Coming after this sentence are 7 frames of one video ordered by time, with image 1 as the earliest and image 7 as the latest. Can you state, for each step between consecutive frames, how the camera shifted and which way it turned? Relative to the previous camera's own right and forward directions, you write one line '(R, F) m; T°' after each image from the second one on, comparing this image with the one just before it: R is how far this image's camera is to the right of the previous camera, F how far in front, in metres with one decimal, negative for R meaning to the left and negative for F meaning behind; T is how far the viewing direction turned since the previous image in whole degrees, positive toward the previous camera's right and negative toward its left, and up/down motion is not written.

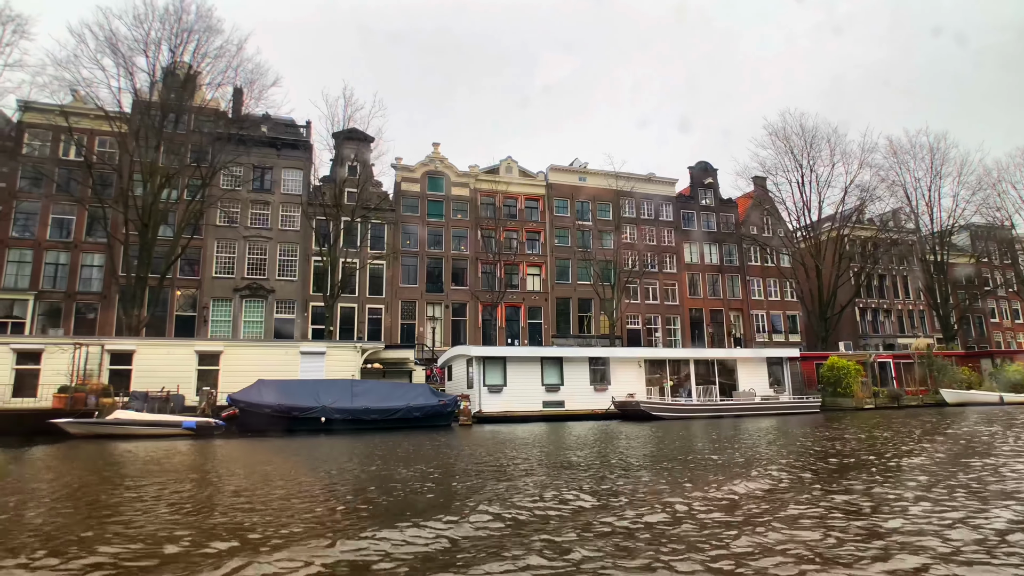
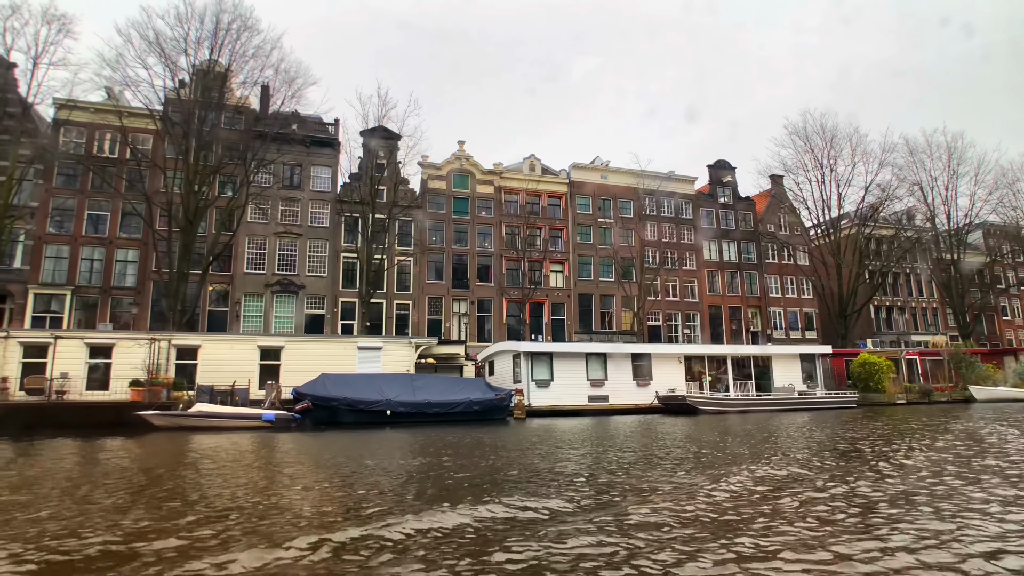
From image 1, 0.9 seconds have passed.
(-1.2, -0.5) m; 0°
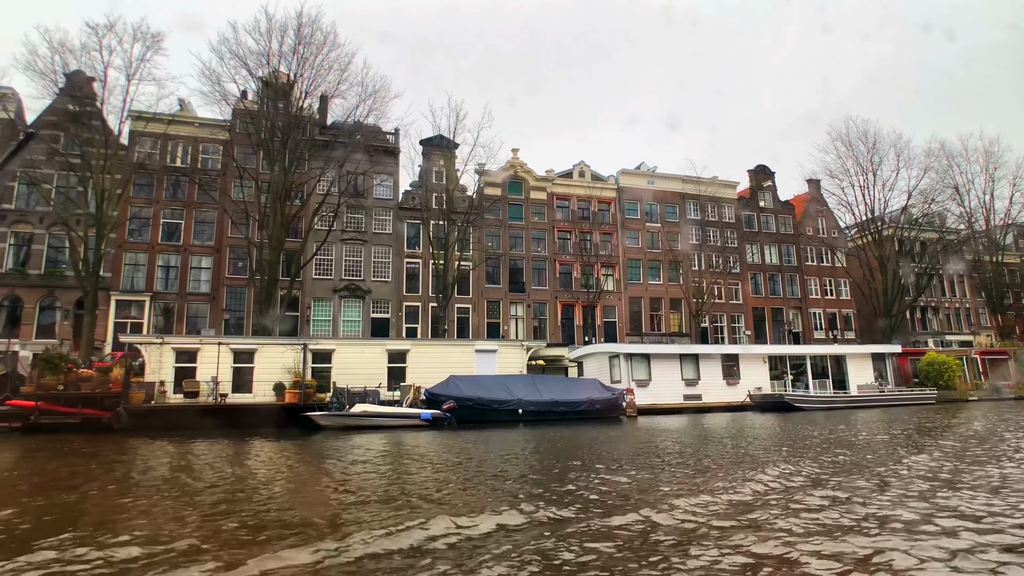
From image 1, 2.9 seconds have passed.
(-2.7, -1.1) m; 0°
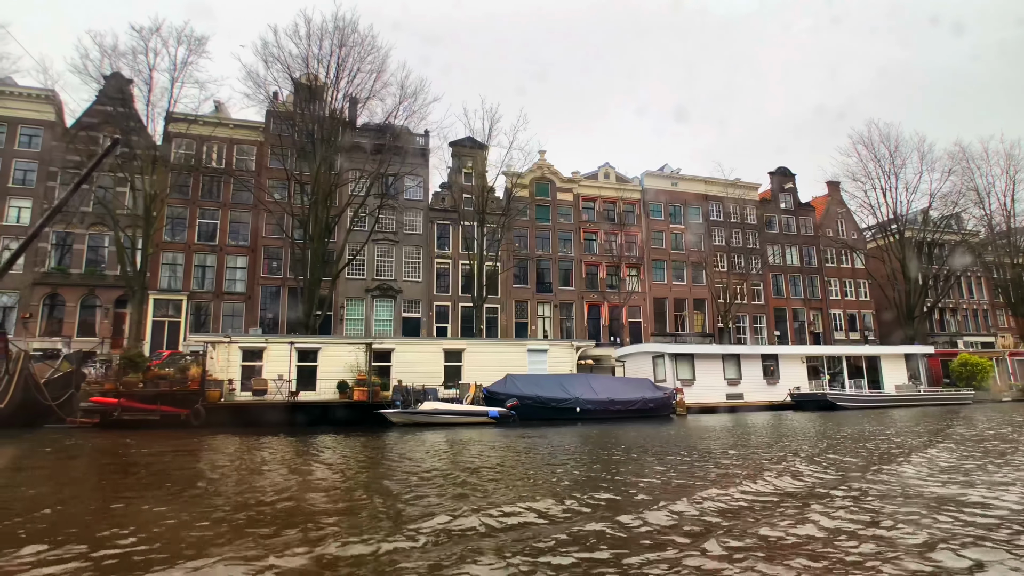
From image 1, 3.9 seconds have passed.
(-1.3, -0.5) m; 0°
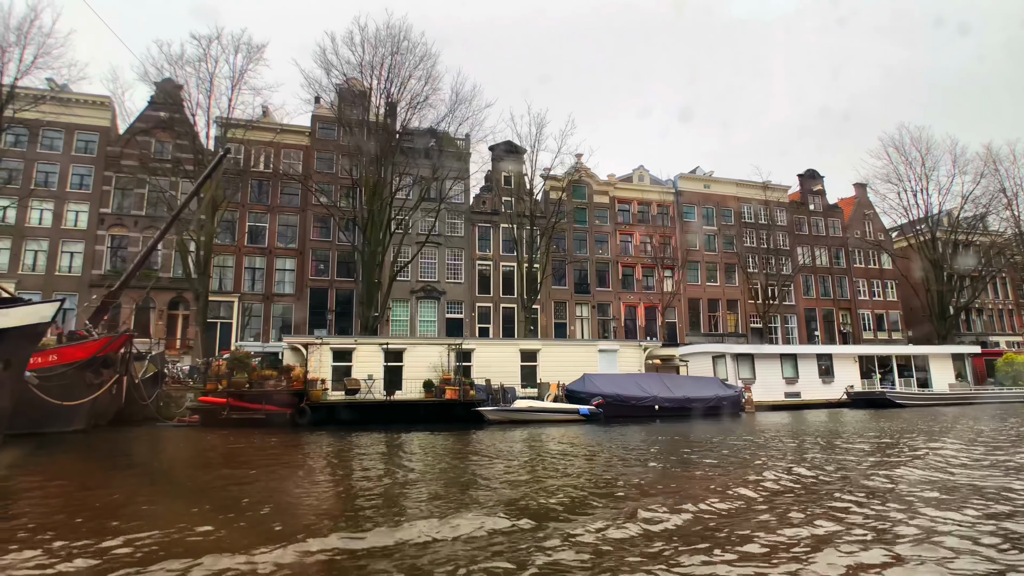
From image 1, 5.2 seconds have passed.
(-1.8, -0.7) m; 0°
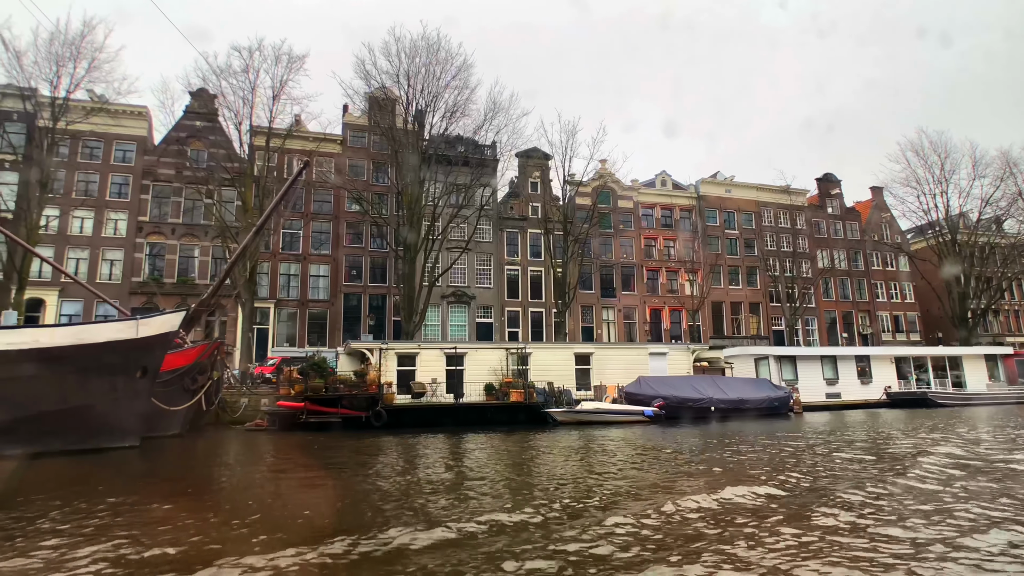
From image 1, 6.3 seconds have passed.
(-1.4, -0.5) m; 0°
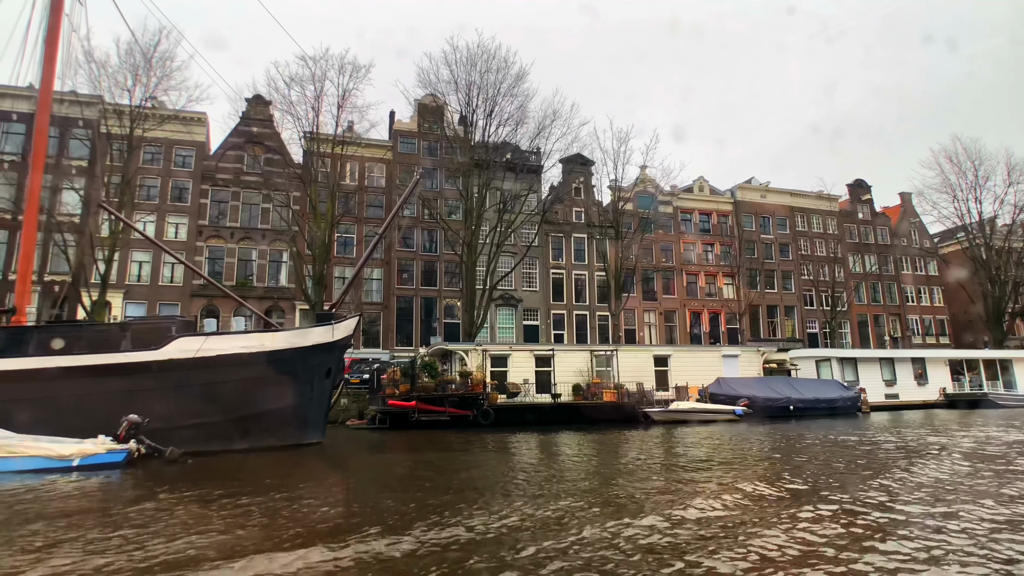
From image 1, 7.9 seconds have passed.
(-2.2, -0.8) m; 0°
